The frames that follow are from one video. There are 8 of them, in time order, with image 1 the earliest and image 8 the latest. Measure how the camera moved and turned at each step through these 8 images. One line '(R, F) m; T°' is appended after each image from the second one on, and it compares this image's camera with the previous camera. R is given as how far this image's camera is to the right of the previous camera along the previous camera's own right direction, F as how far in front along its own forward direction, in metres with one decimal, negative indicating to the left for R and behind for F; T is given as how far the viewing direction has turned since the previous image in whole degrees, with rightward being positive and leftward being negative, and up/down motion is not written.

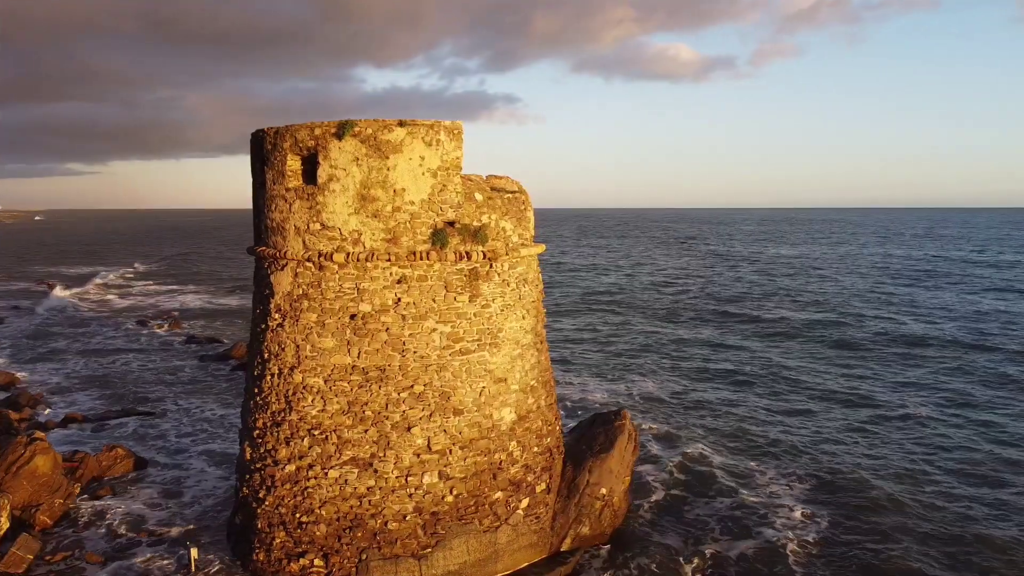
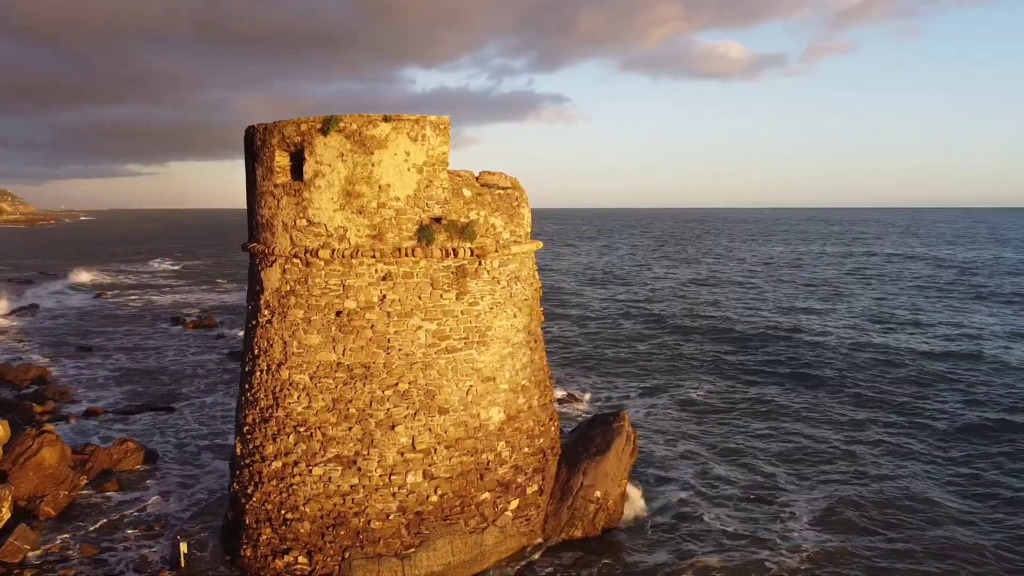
(+0.7, +0.2) m; -3°
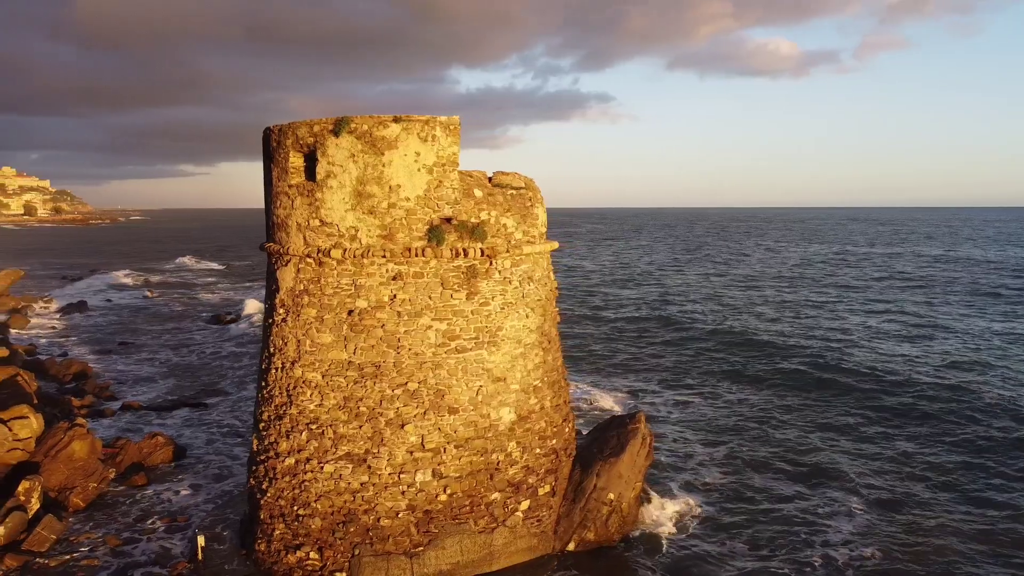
(+0.4, 0.0) m; -3°
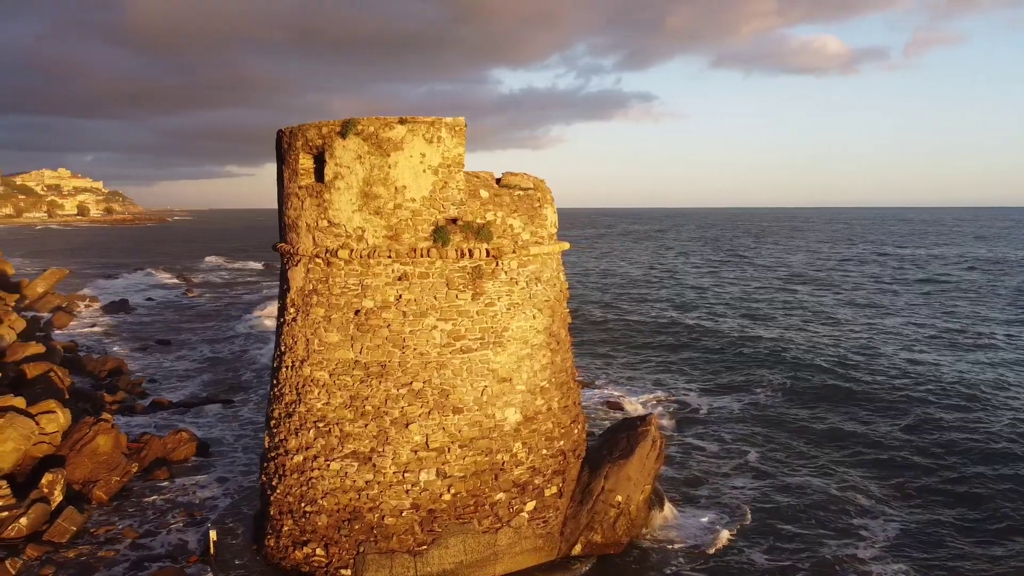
(+0.4, 0.0) m; -3°
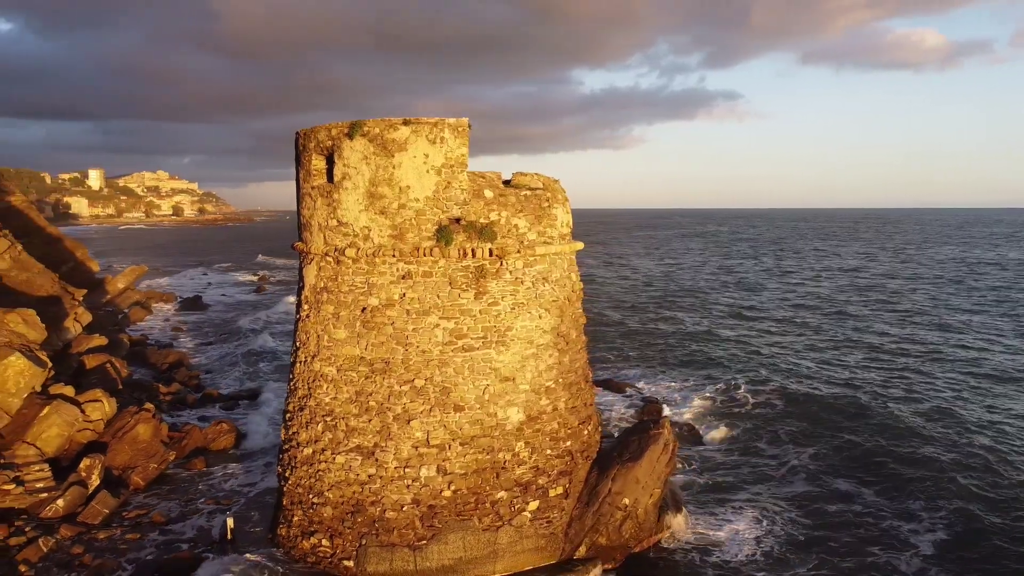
(+0.9, 0.0) m; -6°
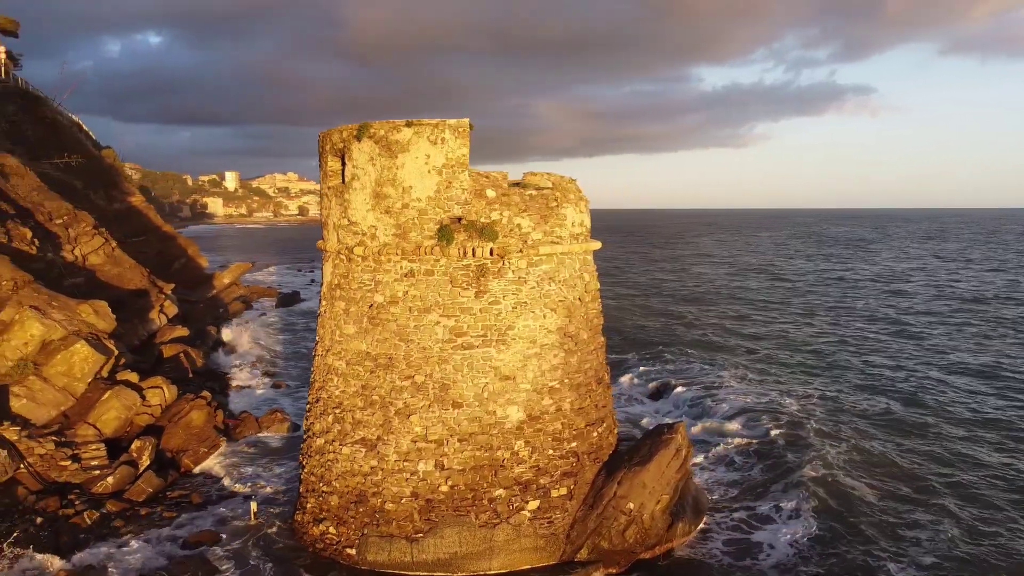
(+1.3, +0.1) m; -8°
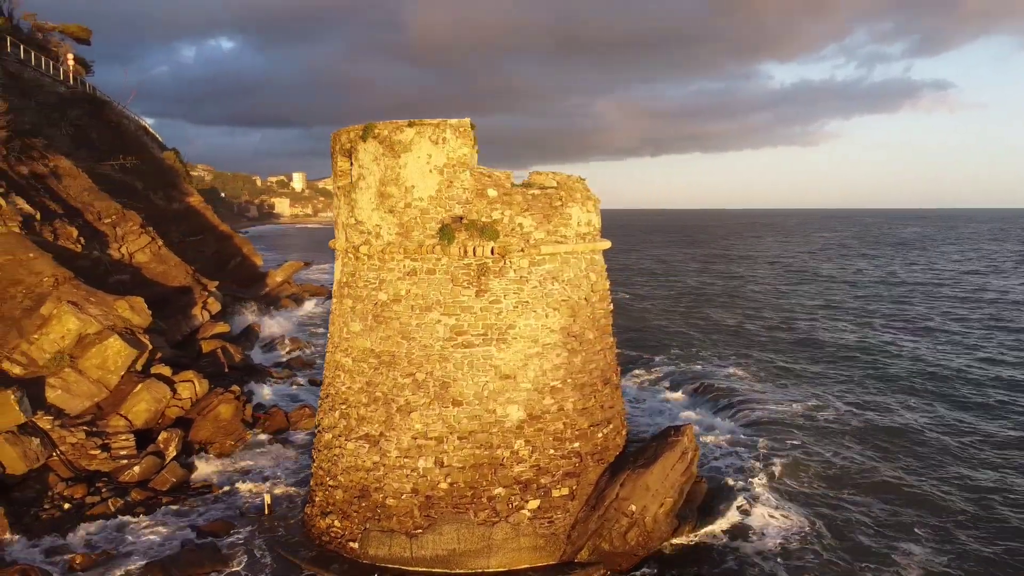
(+0.7, 0.0) m; -4°
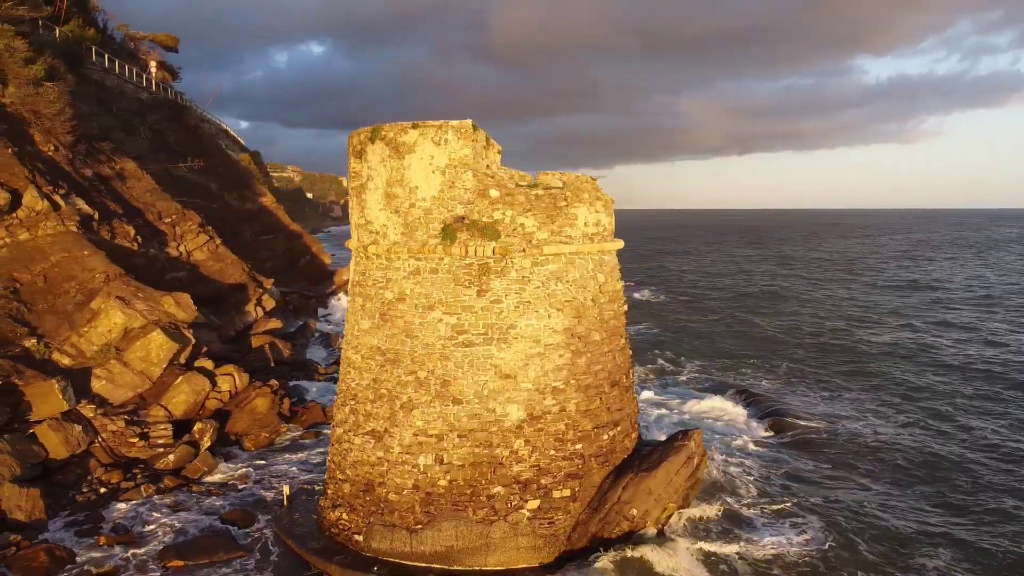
(+1.0, 0.0) m; -6°
